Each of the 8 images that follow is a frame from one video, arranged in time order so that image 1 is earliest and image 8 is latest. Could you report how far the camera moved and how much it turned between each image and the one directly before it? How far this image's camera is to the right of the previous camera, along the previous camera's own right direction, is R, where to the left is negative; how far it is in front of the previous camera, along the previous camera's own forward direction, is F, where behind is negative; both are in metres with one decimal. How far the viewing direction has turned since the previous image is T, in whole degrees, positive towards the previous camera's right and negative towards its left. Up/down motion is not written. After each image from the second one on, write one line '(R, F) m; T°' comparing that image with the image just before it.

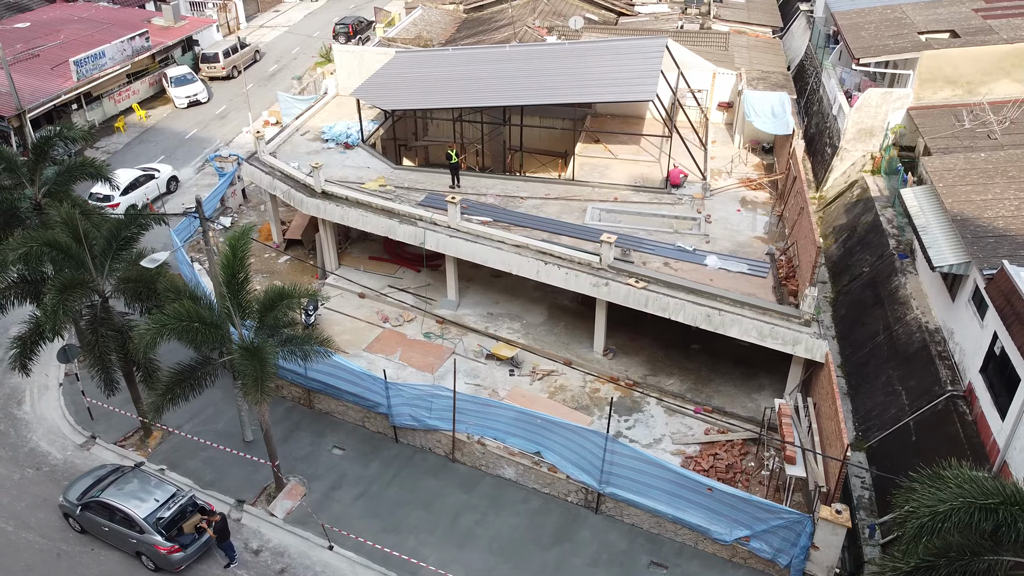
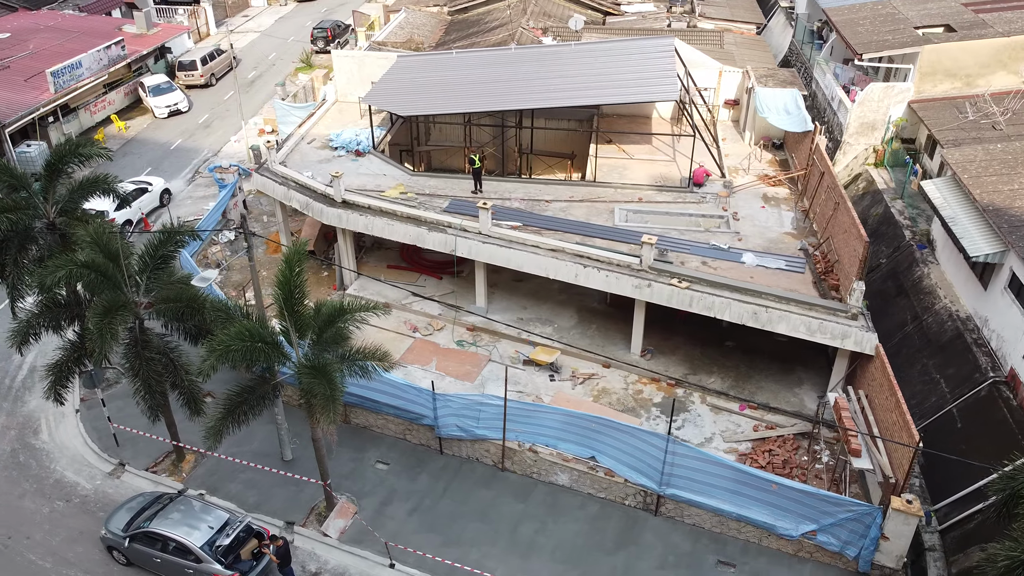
(-2.1, +0.2) m; +4°
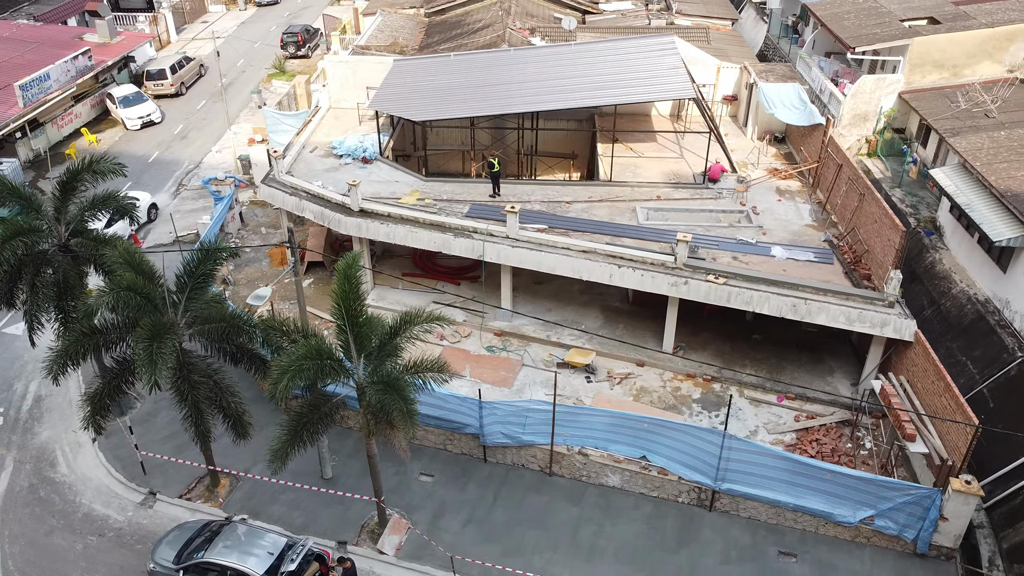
(-2.1, +0.2) m; +4°
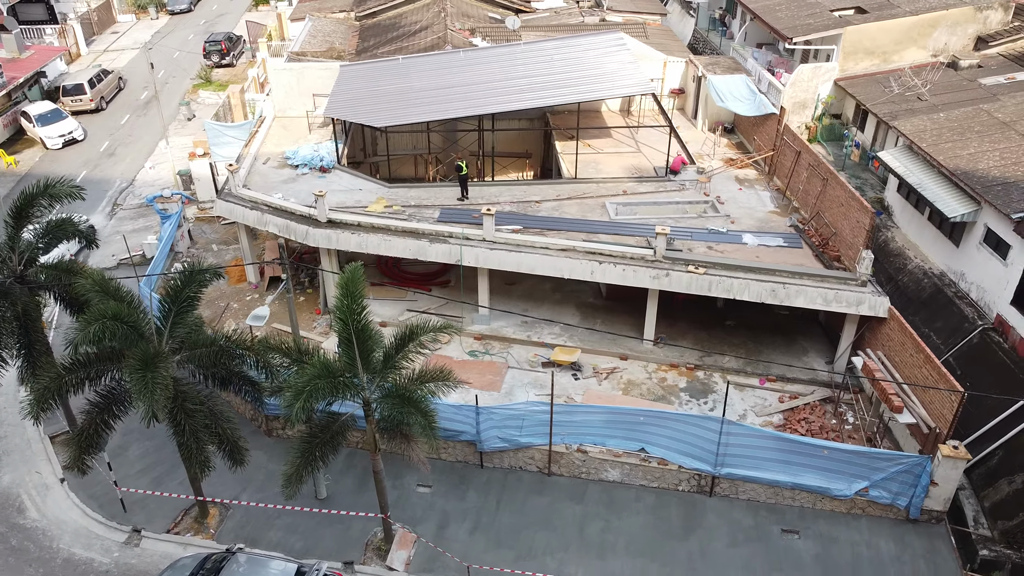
(-1.6, +0.2) m; +6°
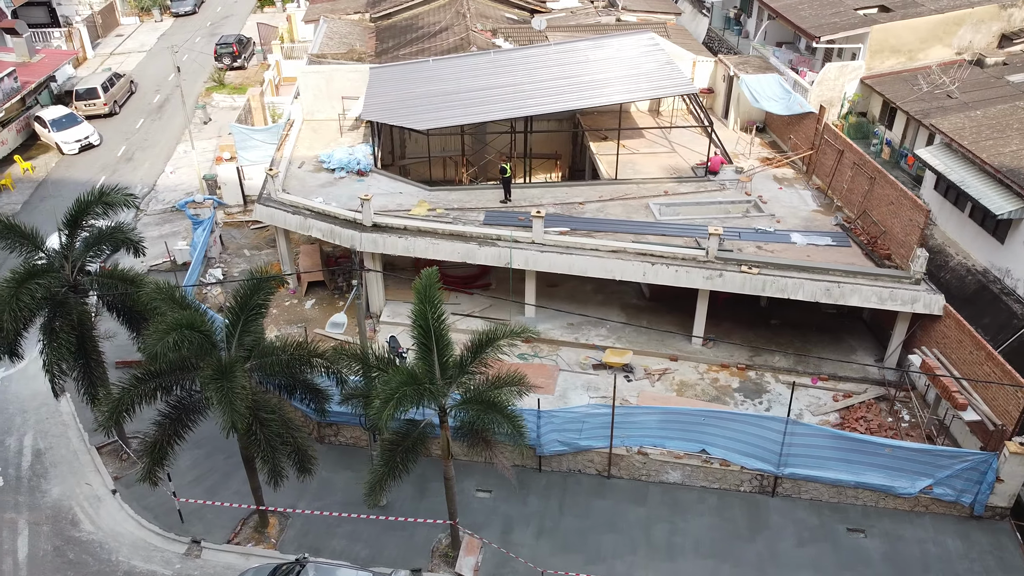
(-1.6, +0.1) m; +1°
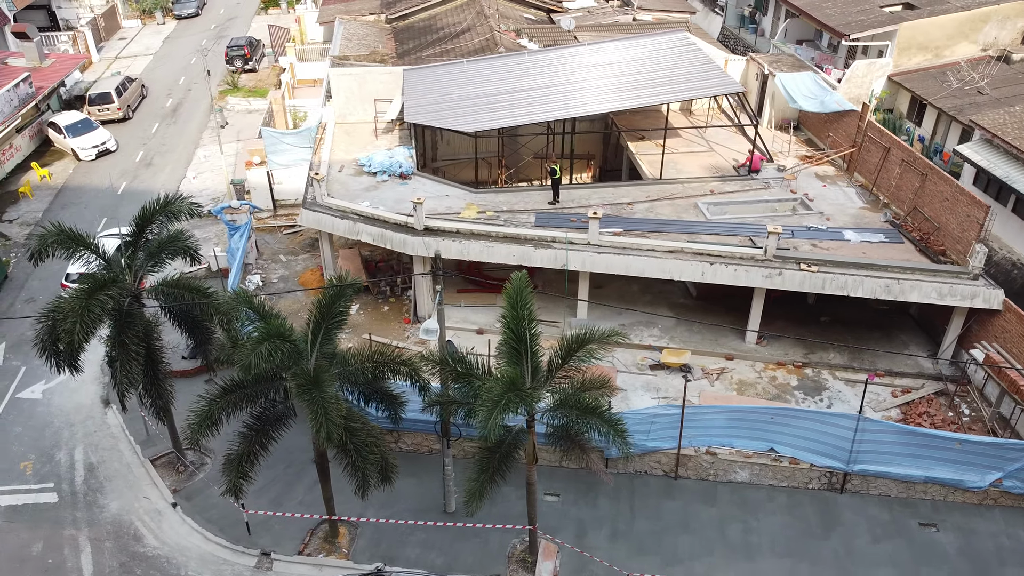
(-1.9, +0.1) m; +2°
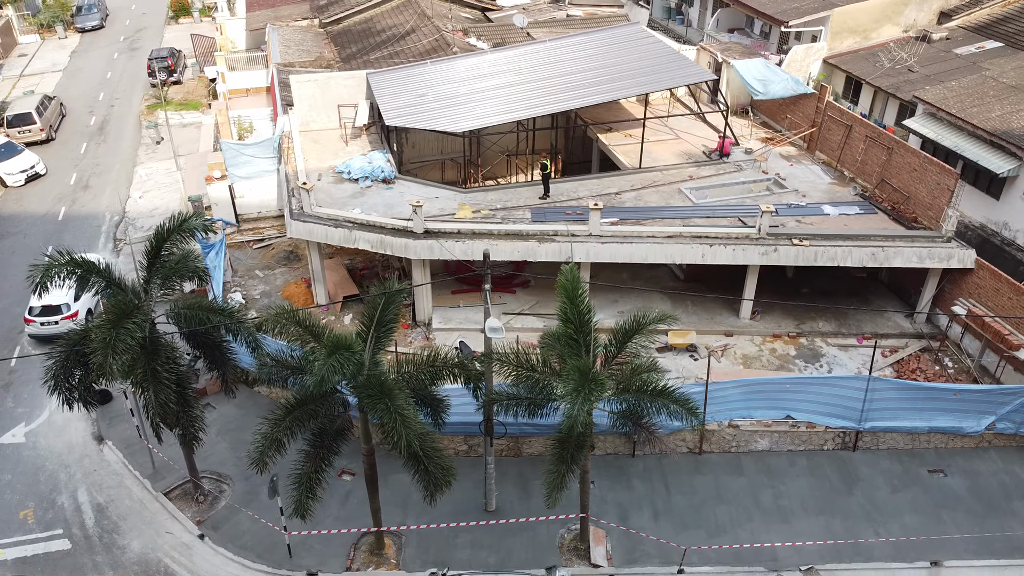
(-2.7, 0.0) m; +7°
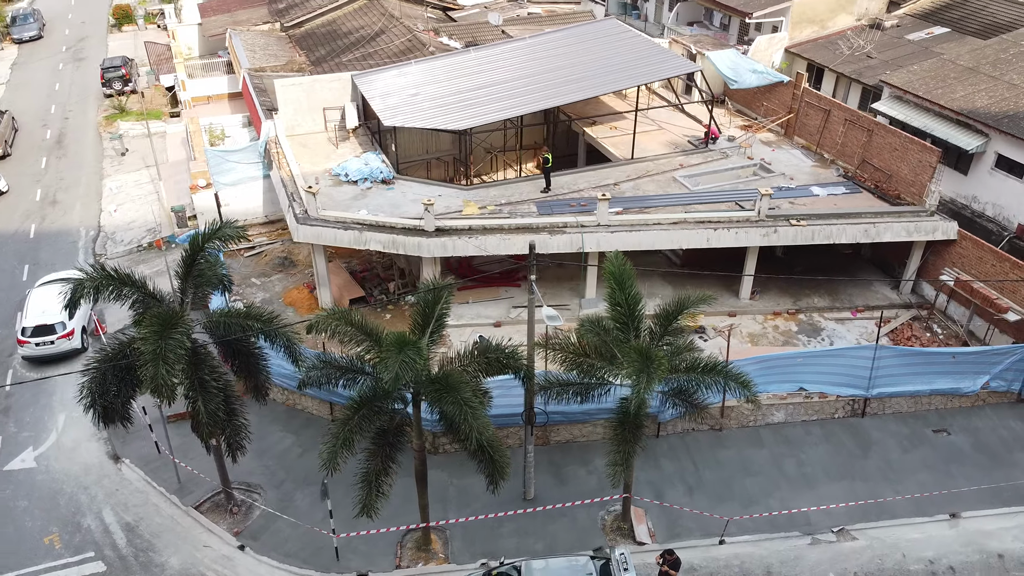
(-2.1, -0.2) m; +5°
